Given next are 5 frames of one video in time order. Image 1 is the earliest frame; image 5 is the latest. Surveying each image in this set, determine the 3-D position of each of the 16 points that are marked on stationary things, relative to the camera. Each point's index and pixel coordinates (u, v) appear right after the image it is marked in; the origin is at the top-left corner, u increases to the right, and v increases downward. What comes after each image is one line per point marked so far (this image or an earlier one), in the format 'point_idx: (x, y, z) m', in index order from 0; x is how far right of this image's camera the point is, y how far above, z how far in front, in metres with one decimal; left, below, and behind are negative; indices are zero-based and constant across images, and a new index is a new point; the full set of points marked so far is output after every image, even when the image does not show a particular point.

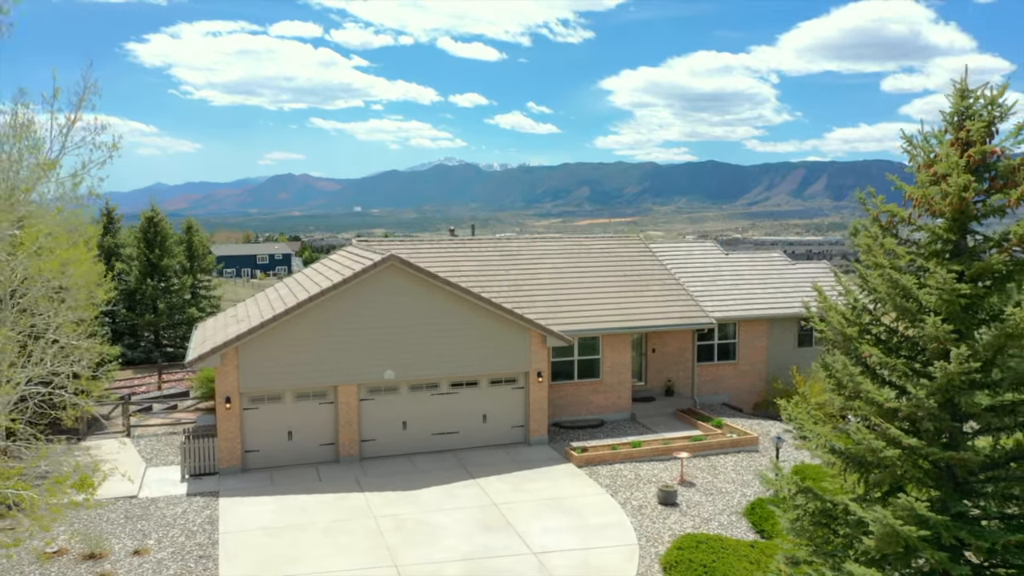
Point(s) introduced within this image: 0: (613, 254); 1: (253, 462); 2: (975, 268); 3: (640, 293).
0: (+2.7, +0.9, +18.5) m
1: (-5.0, -3.4, +13.4) m
2: (+3.9, +0.2, +5.8) m
3: (+3.2, -0.1, +17.2) m
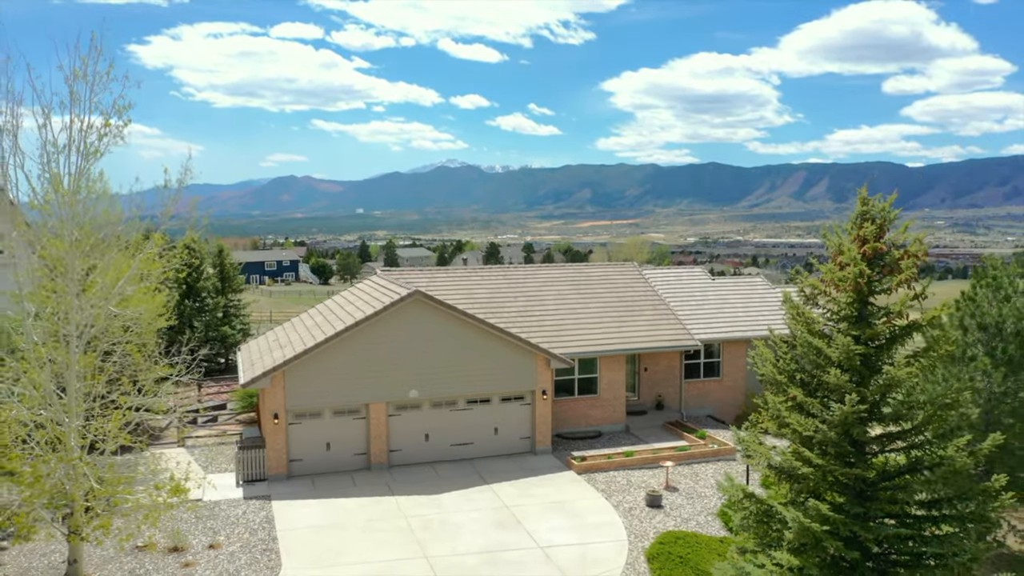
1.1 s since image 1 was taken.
0: (+2.9, +0.2, +20.6) m
1: (-4.8, -4.1, +15.5) m
2: (+4.0, -0.5, +7.9) m
3: (+3.4, -0.8, +19.3) m
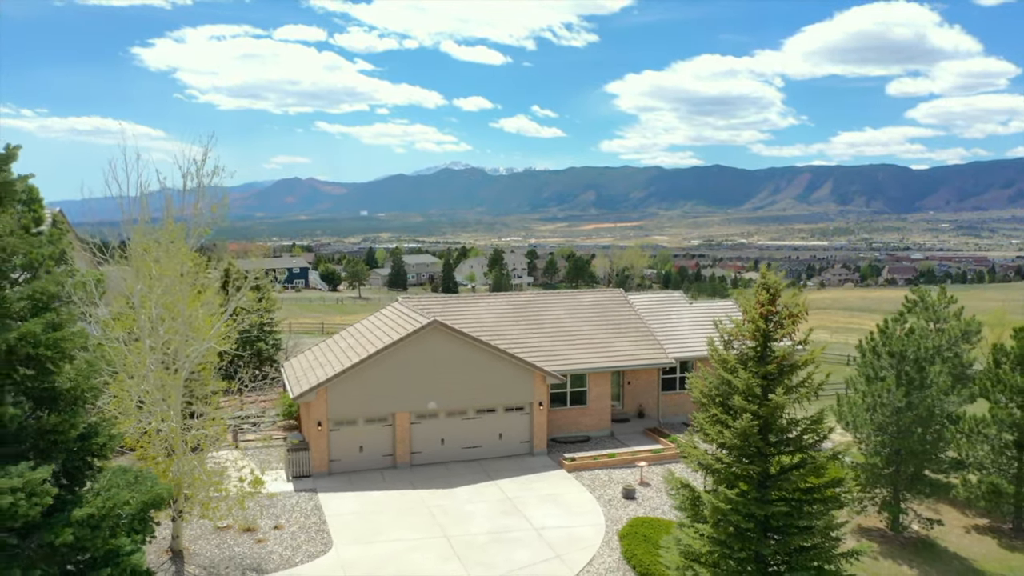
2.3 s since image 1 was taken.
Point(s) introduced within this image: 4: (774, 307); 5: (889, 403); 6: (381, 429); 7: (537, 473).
0: (+3.0, -0.7, +23.8) m
1: (-4.7, -4.9, +18.7) m
2: (+4.0, -1.3, +11.1) m
3: (+3.4, -1.7, +22.5) m
4: (+4.2, -0.3, +11.1) m
5: (+8.9, -2.7, +16.5) m
6: (-3.6, -3.9, +19.0) m
7: (+0.7, -5.0, +18.9) m
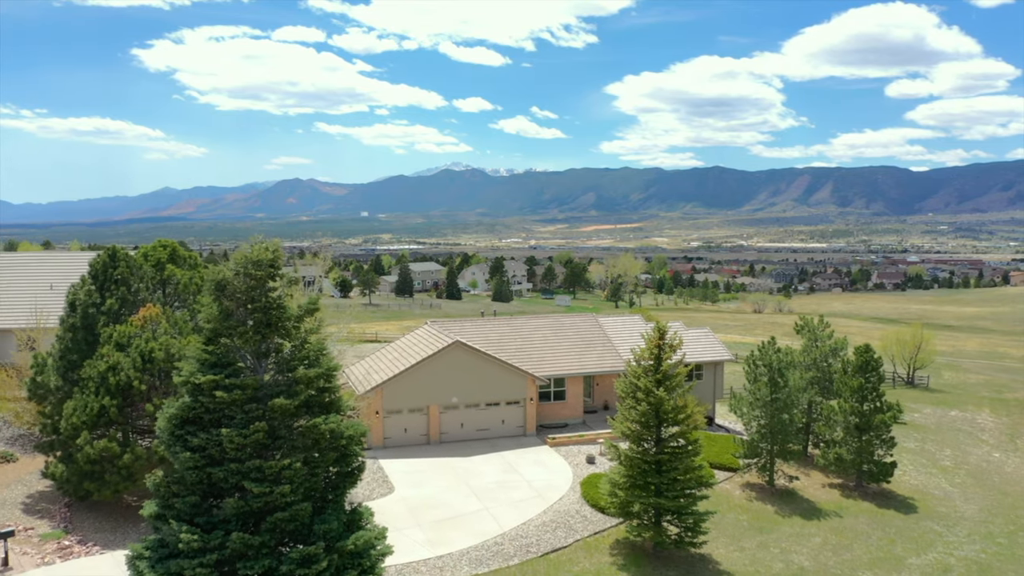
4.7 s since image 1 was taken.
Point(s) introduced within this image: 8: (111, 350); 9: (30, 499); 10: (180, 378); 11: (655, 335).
0: (+2.9, -1.9, +31.9) m
1: (-4.8, -6.0, +26.8) m
2: (+4.0, -2.5, +19.2) m
3: (+3.4, -2.8, +30.6) m
4: (+4.2, -1.5, +19.2) m
5: (+8.9, -3.9, +24.6) m
6: (-3.6, -5.0, +27.1) m
7: (+0.7, -6.2, +27.0) m
8: (-11.0, -1.7, +18.9) m
9: (-13.5, -5.9, +19.2) m
10: (-5.8, -1.6, +12.2) m
11: (+4.0, -1.3, +19.3) m
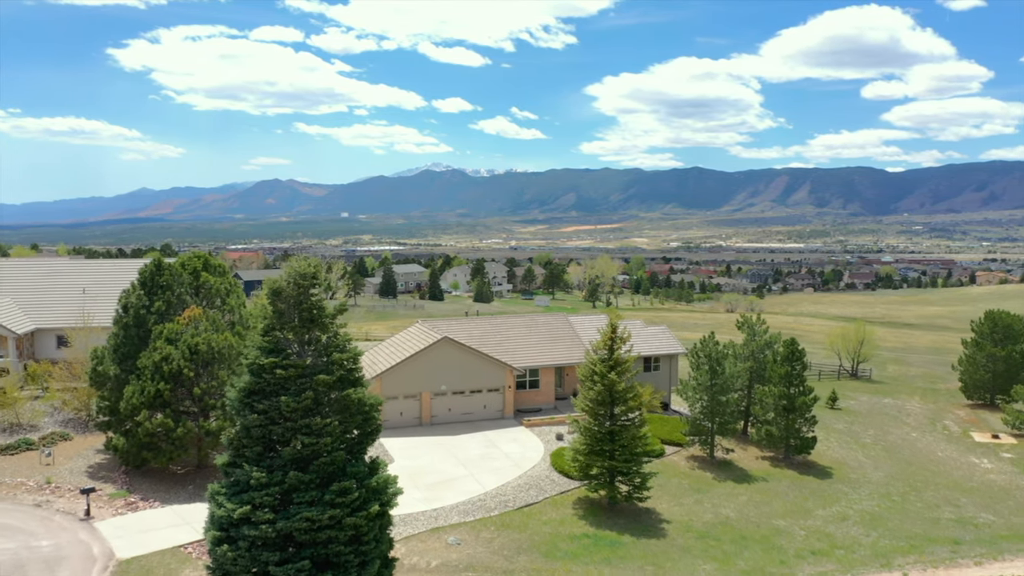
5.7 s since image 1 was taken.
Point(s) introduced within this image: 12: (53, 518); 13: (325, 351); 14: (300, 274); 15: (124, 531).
0: (+1.9, -2.0, +36.4) m
1: (-5.7, -6.2, +31.1) m
2: (+3.3, -2.6, +23.7) m
3: (+2.4, -3.0, +35.1) m
4: (+3.5, -1.6, +23.7) m
5: (+8.1, -4.0, +29.2) m
6: (-4.5, -5.2, +31.4) m
7: (-0.2, -6.3, +31.4) m
8: (-11.6, -1.8, +23.0) m
9: (-14.1, -6.0, +23.2) m
10: (-6.3, -1.7, +16.4) m
11: (+3.3, -1.4, +23.8) m
12: (-13.0, -6.5, +19.5) m
13: (-4.6, -1.6, +16.9) m
14: (-5.1, +0.3, +16.6) m
15: (-10.7, -6.7, +19.1) m
